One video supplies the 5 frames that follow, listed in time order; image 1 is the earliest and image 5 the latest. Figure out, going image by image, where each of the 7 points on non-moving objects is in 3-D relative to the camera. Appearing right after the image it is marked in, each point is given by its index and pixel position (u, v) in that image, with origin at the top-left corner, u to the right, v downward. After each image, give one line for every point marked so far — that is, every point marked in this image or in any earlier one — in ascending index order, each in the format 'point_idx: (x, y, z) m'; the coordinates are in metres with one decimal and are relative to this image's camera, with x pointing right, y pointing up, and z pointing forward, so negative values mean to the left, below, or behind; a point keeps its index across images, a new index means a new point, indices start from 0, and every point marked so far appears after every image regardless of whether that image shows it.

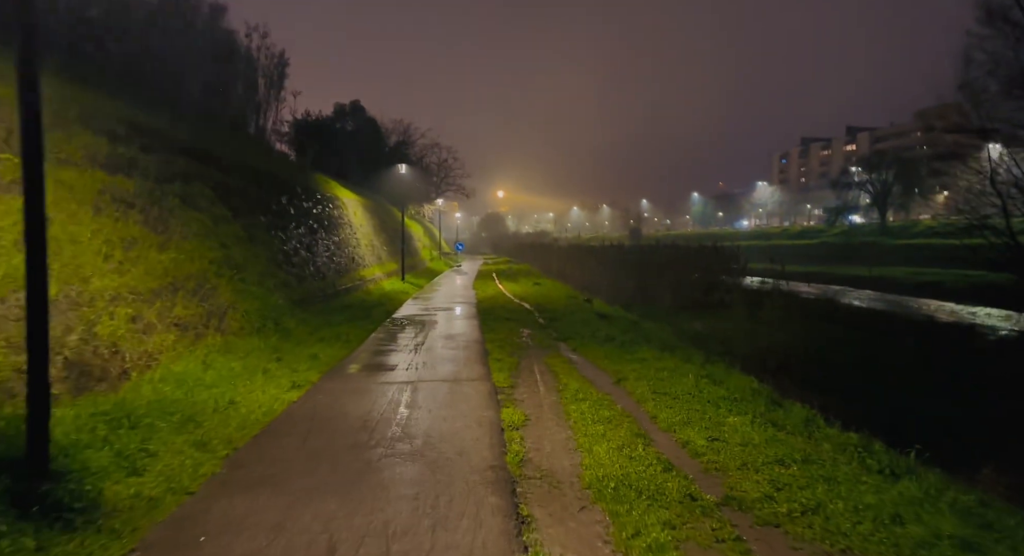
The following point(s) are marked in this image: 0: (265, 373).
0: (-3.8, -1.5, +9.1) m
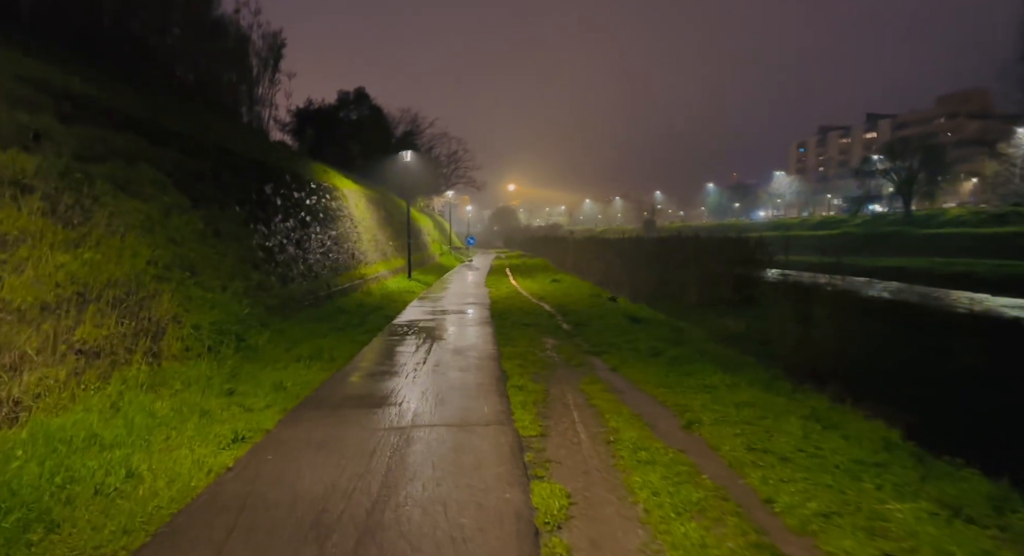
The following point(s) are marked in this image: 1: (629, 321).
0: (-3.5, -1.5, +6.7) m
1: (+3.1, -1.2, +15.9) m
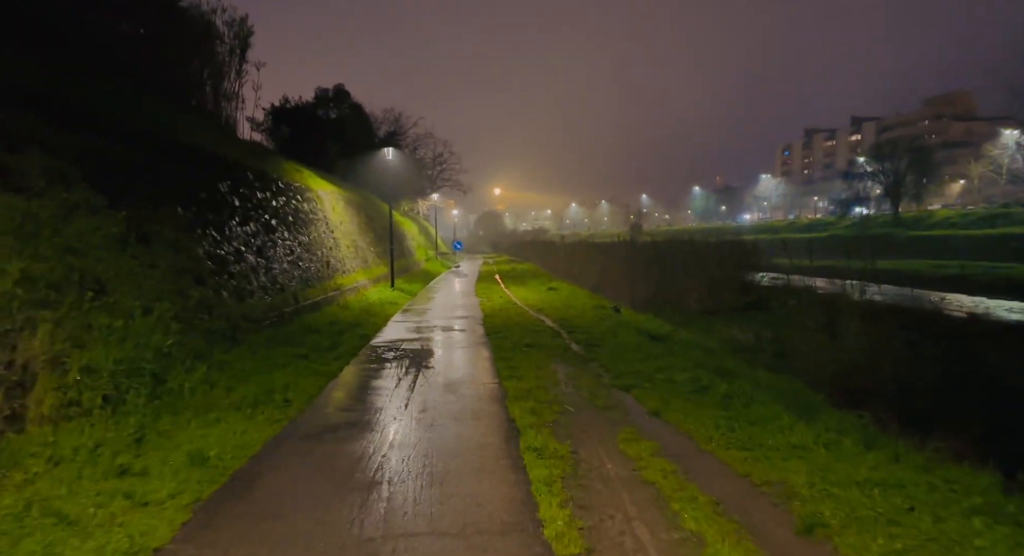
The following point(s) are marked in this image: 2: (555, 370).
0: (-3.3, -1.8, +4.3) m
1: (+3.0, -1.4, +13.7) m
2: (+0.7, -1.6, +10.2) m
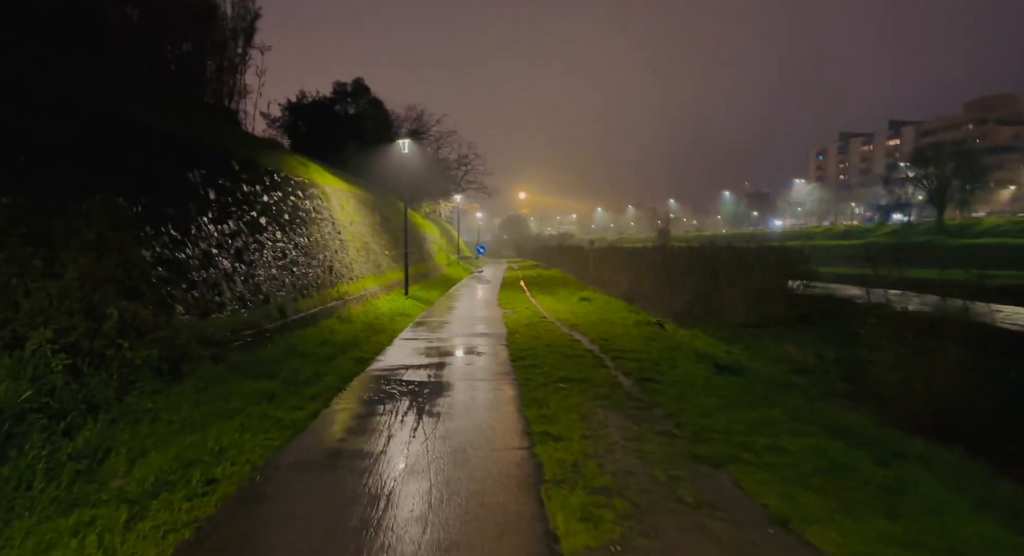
0: (-3.1, -1.9, +1.6) m
1: (+3.6, -1.7, +10.7) m
2: (+1.2, -1.8, +7.3) m
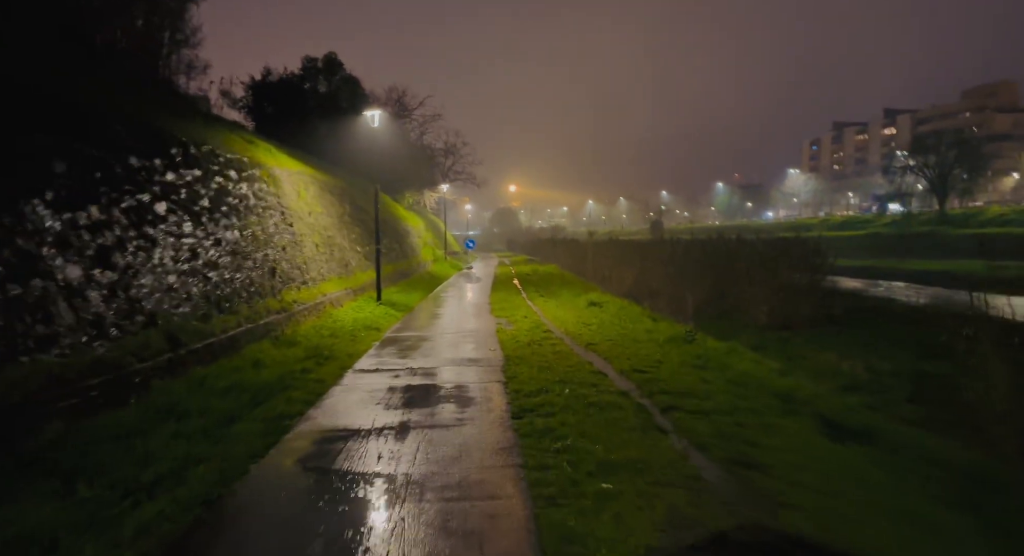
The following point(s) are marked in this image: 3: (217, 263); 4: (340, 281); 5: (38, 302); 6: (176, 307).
0: (-2.9, -2.2, -2.4) m
1: (+3.7, -1.8, +6.8) m
2: (+1.2, -2.0, +3.4) m
3: (-5.6, +0.3, +11.4) m
4: (-5.5, -0.1, +19.3) m
5: (-5.4, -0.3, +6.8) m
6: (-5.3, -0.4, +9.6) m
